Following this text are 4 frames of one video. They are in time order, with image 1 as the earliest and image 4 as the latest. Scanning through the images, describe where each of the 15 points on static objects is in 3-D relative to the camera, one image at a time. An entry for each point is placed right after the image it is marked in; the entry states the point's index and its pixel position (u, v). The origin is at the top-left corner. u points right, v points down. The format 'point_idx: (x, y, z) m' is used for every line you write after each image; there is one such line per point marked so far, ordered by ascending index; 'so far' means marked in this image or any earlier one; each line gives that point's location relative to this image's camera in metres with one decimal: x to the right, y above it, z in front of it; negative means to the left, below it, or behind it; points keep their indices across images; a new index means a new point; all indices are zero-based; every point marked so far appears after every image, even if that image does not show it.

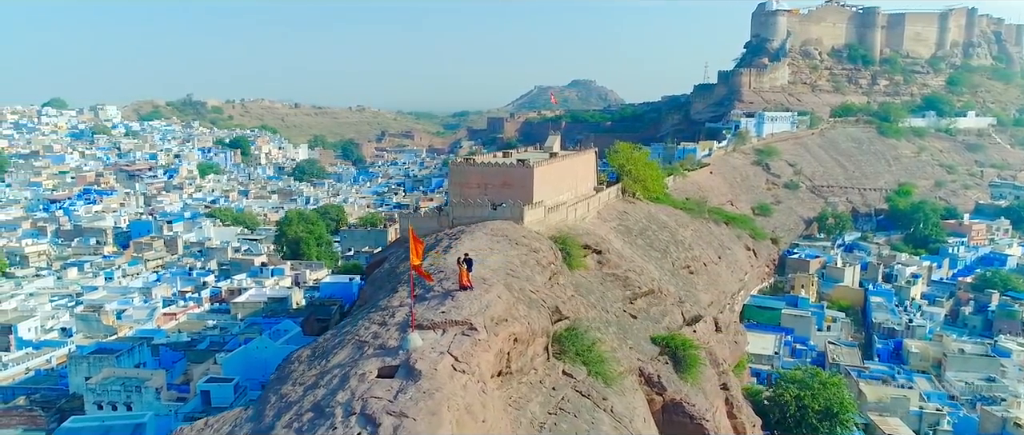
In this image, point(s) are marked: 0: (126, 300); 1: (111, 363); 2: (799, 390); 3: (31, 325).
0: (-10.6, -2.3, +19.6) m
1: (-6.5, -2.4, +11.7) m
2: (+5.6, -3.4, +13.9) m
3: (-11.2, -2.5, +16.7) m
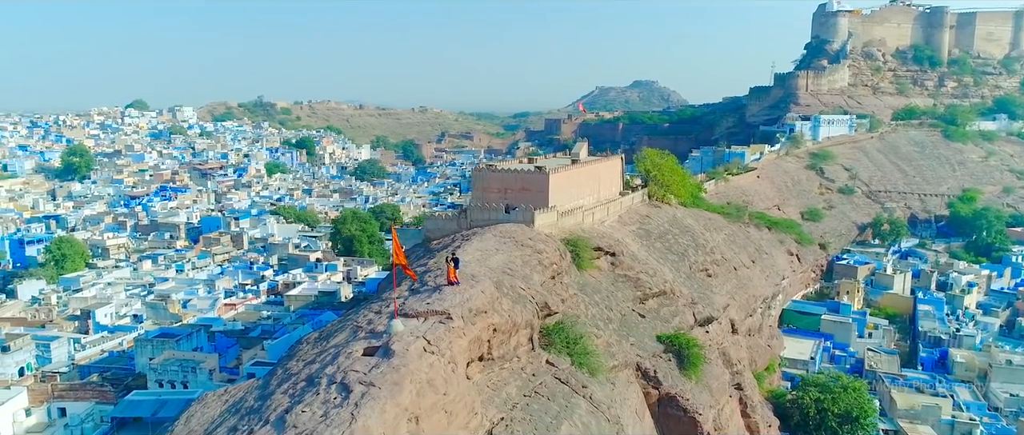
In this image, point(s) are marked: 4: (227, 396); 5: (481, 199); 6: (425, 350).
0: (-9.5, -2.2, +21.3) m
1: (-6.2, -2.3, +12.9) m
2: (+6.1, -3.5, +14.2) m
3: (-10.4, -2.4, +18.4) m
4: (-3.0, -1.7, +7.2) m
5: (-0.5, +0.3, +11.5) m
6: (-0.6, -0.9, +5.0) m
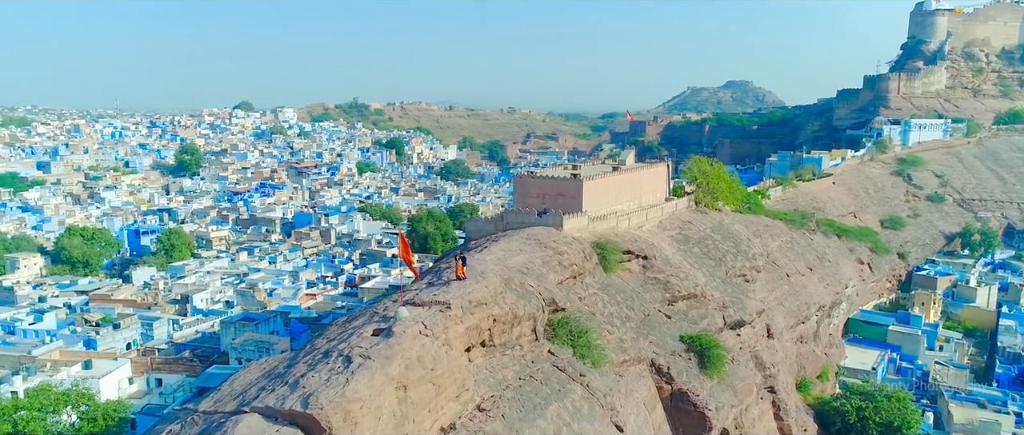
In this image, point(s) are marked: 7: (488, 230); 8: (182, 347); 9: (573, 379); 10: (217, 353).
0: (-7.6, -2.1, +23.2) m
1: (-5.3, -2.3, +14.5) m
2: (+7.0, -3.7, +14.2) m
3: (-8.8, -2.2, +20.5) m
4: (-2.9, -1.7, +8.4) m
5: (+0.2, +0.3, +12.4) m
6: (-0.8, -1.0, +6.0) m
7: (-0.4, -0.2, +11.7) m
8: (-7.1, -2.8, +15.4) m
9: (+0.6, -1.7, +7.5) m
10: (-6.0, -2.8, +14.6) m
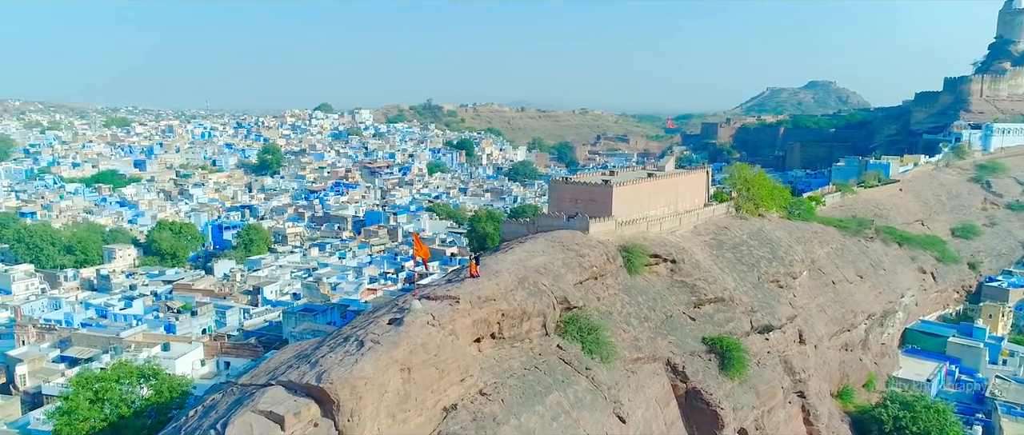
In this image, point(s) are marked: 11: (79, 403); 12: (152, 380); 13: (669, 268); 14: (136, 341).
0: (-5.8, -2.0, +24.6) m
1: (-4.5, -2.2, +15.7) m
2: (+7.7, -3.8, +14.2) m
3: (-7.4, -2.2, +22.0) m
4: (-2.7, -1.7, +9.4) m
5: (+0.8, +0.2, +13.1) m
6: (-0.8, -1.0, +6.8) m
7: (+0.2, -0.3, +12.4) m
8: (-6.2, -2.7, +16.8) m
9: (+0.8, -1.8, +8.2) m
10: (-5.2, -2.7, +15.9) m
11: (-6.0, -2.5, +9.9) m
12: (-5.6, -2.4, +10.8) m
13: (+2.7, -0.9, +12.3) m
14: (-8.3, -2.7, +15.8) m
